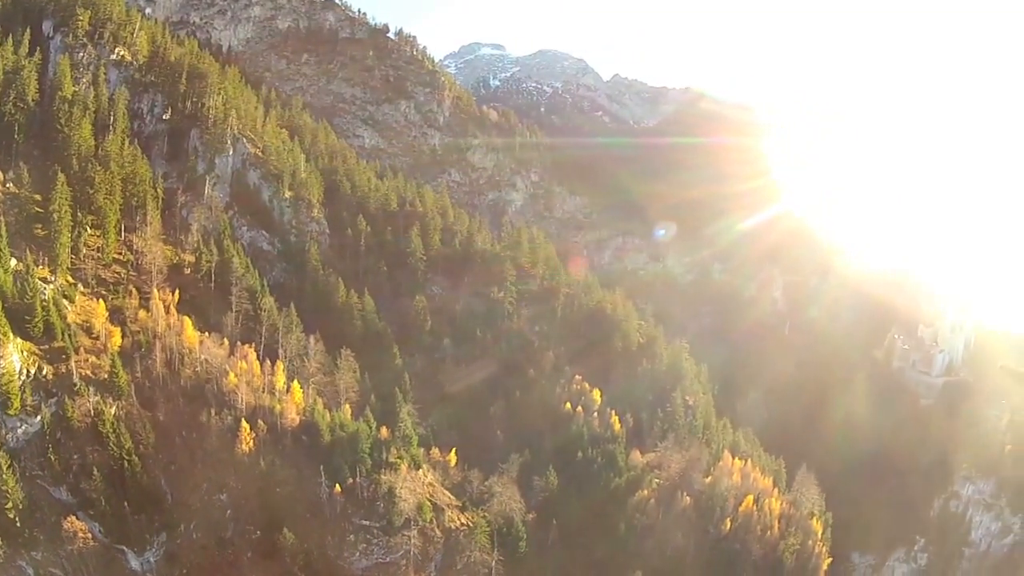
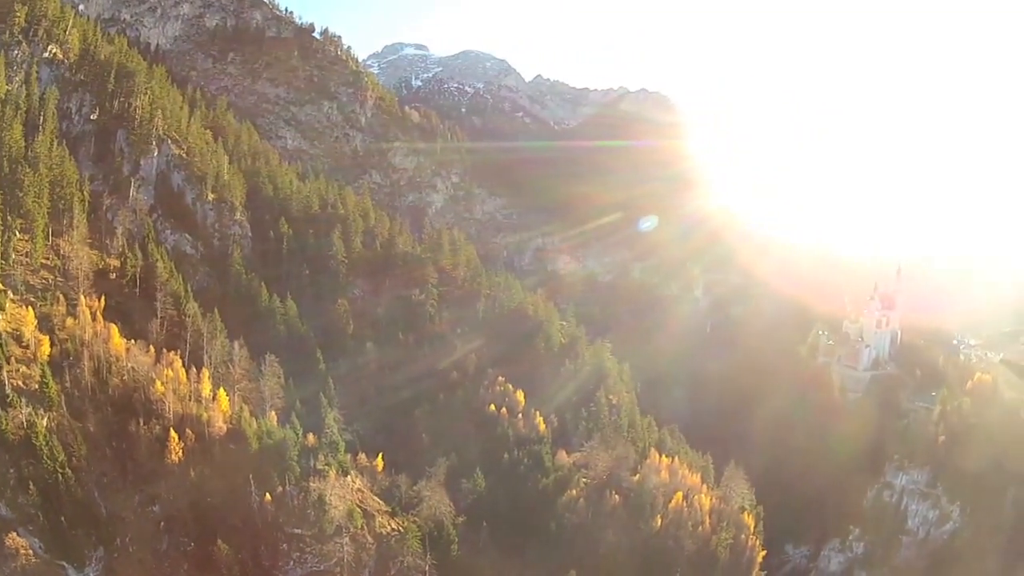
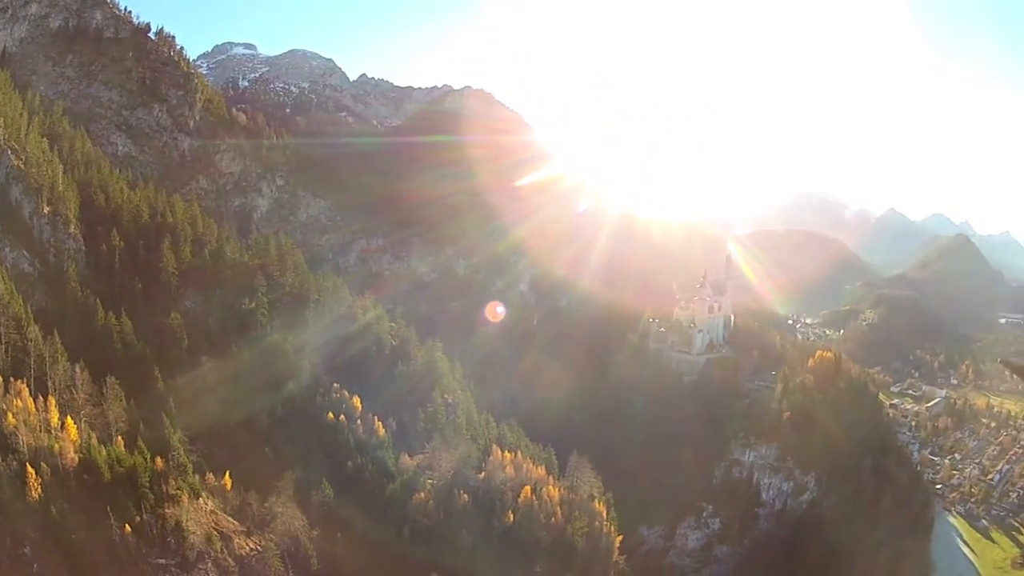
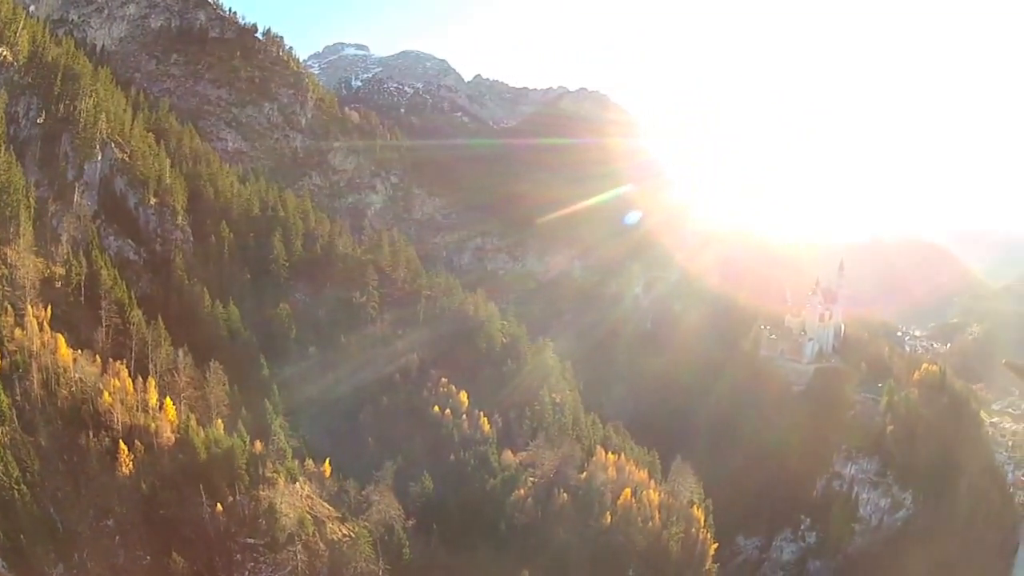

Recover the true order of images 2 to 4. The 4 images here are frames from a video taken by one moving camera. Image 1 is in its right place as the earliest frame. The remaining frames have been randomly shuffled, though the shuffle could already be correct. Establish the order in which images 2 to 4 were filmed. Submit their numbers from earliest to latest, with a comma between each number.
2, 4, 3
